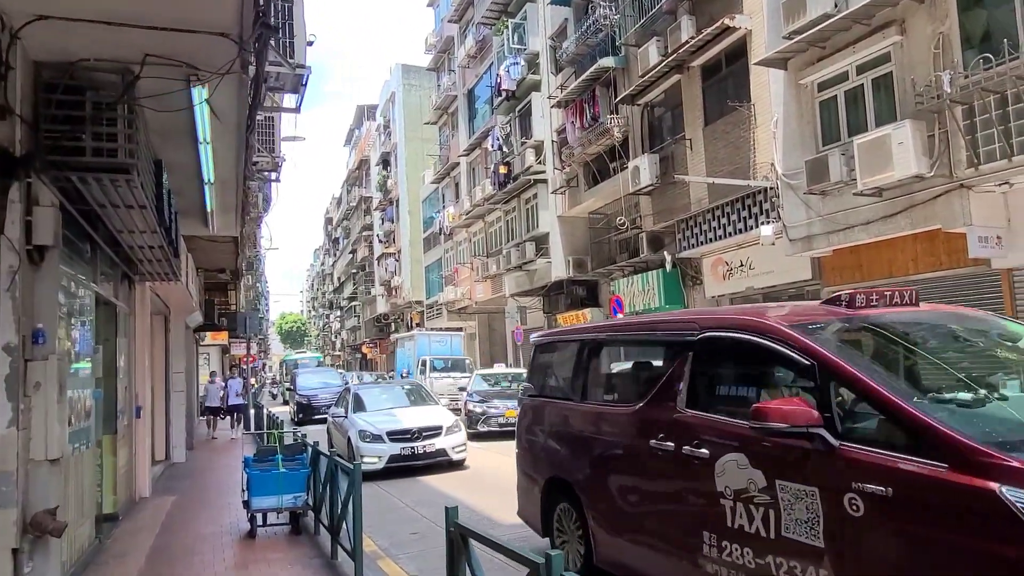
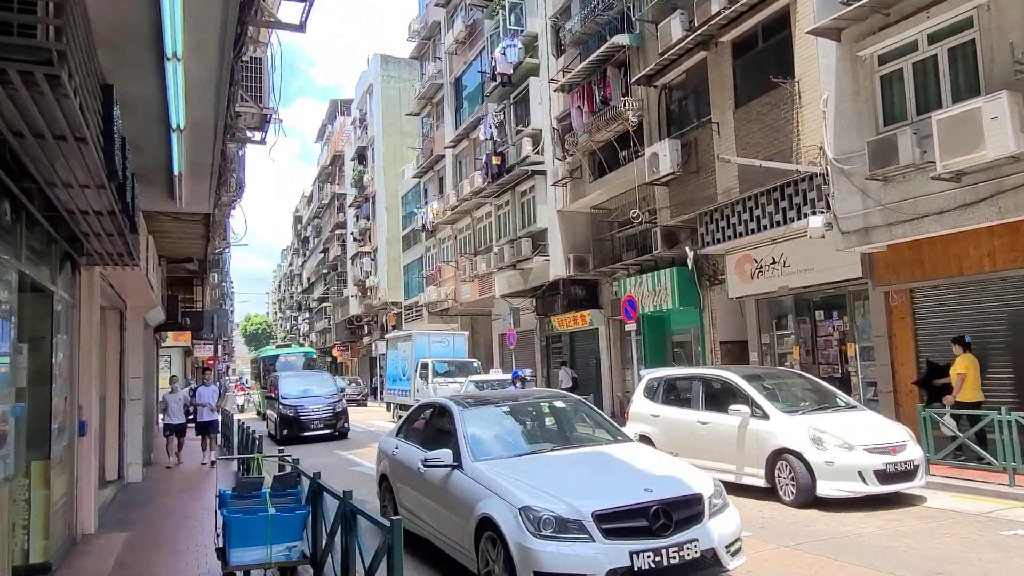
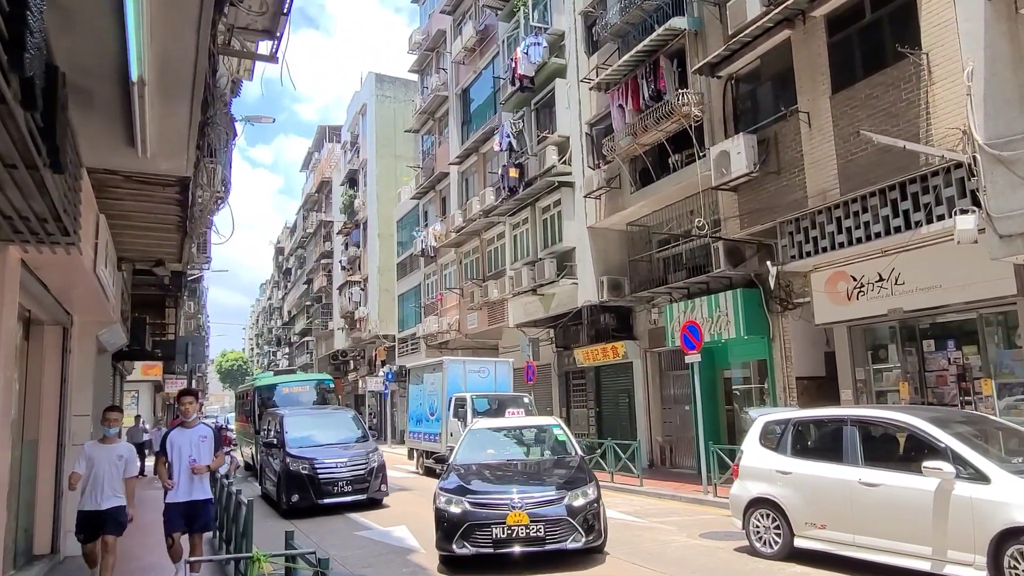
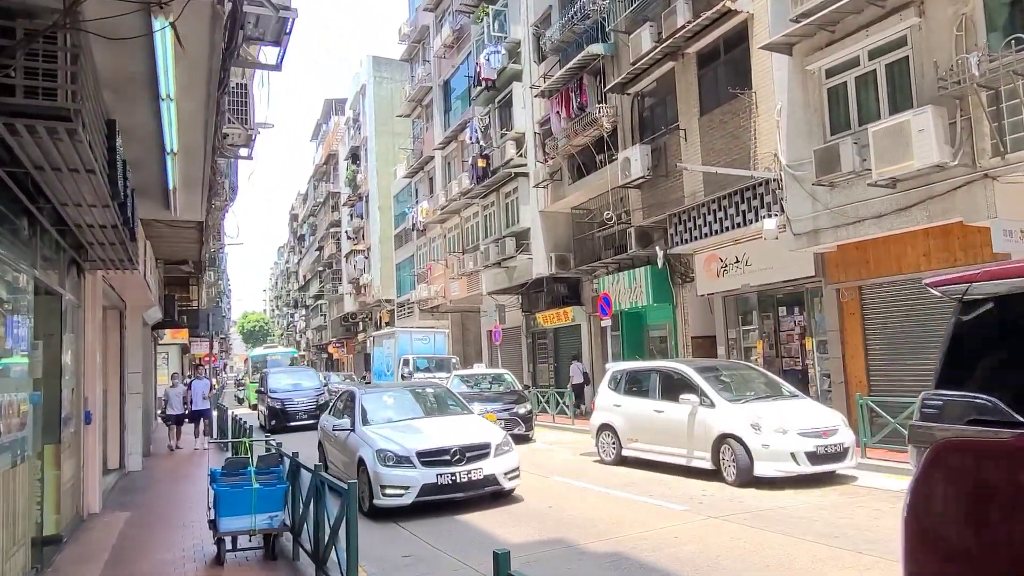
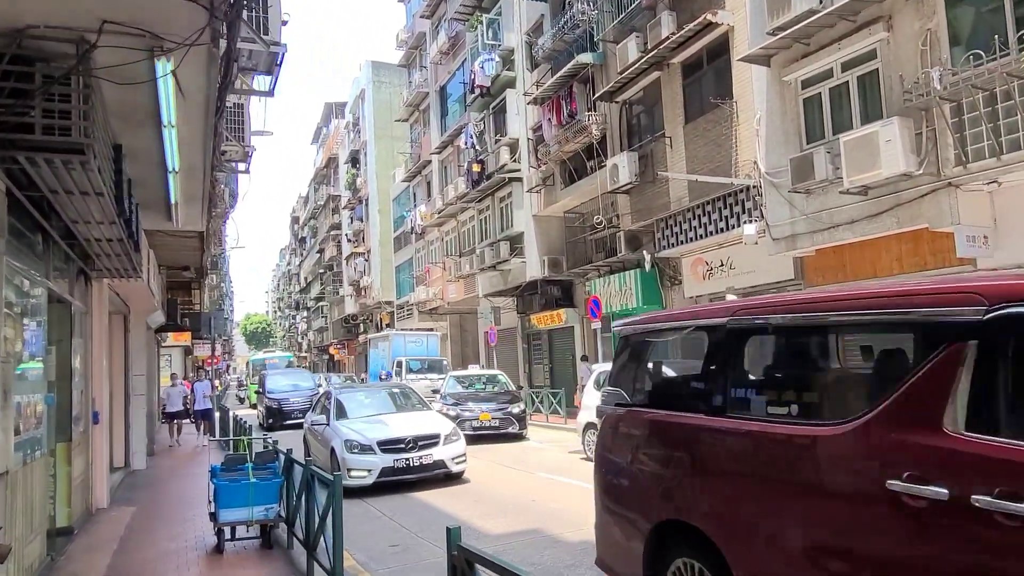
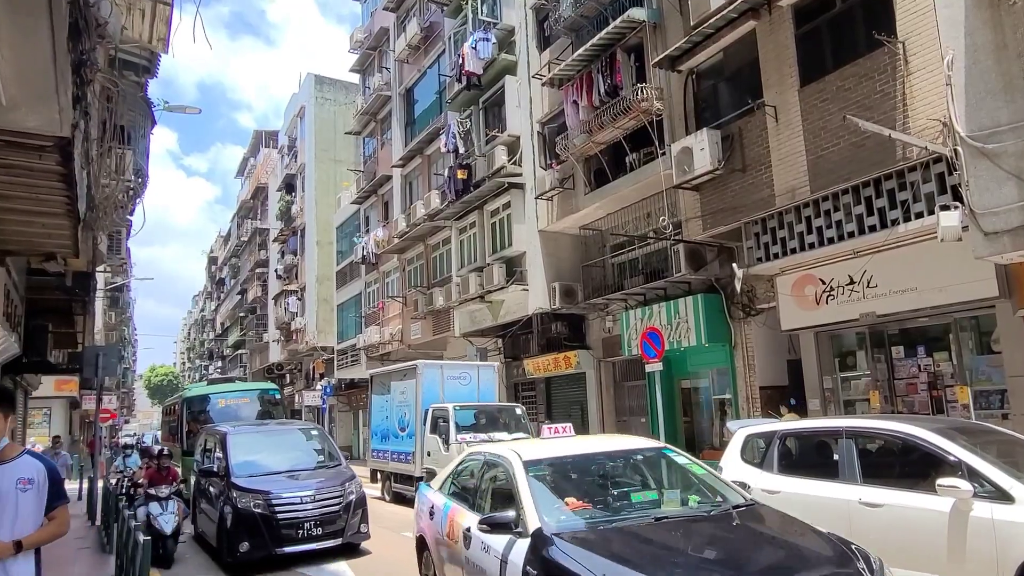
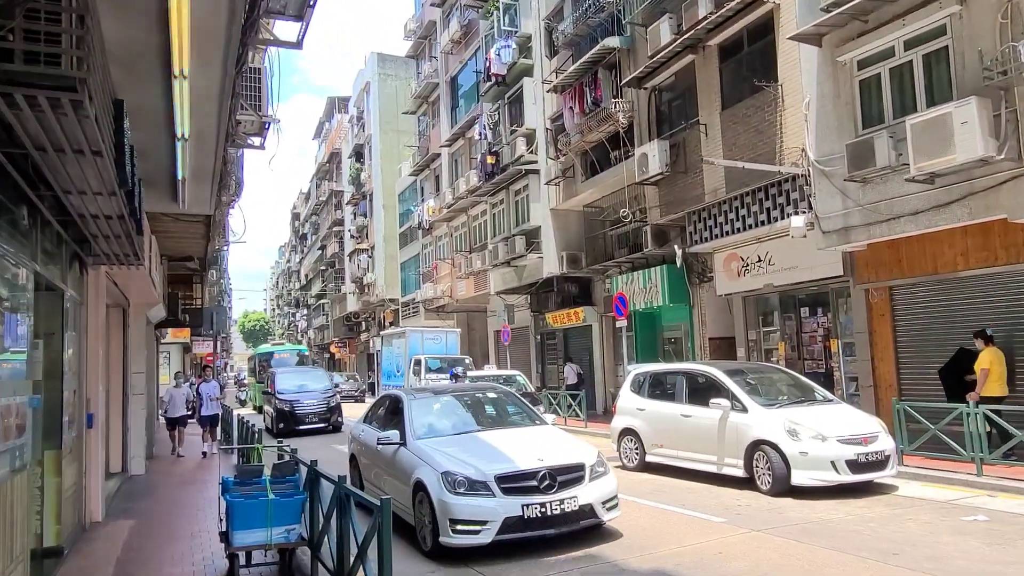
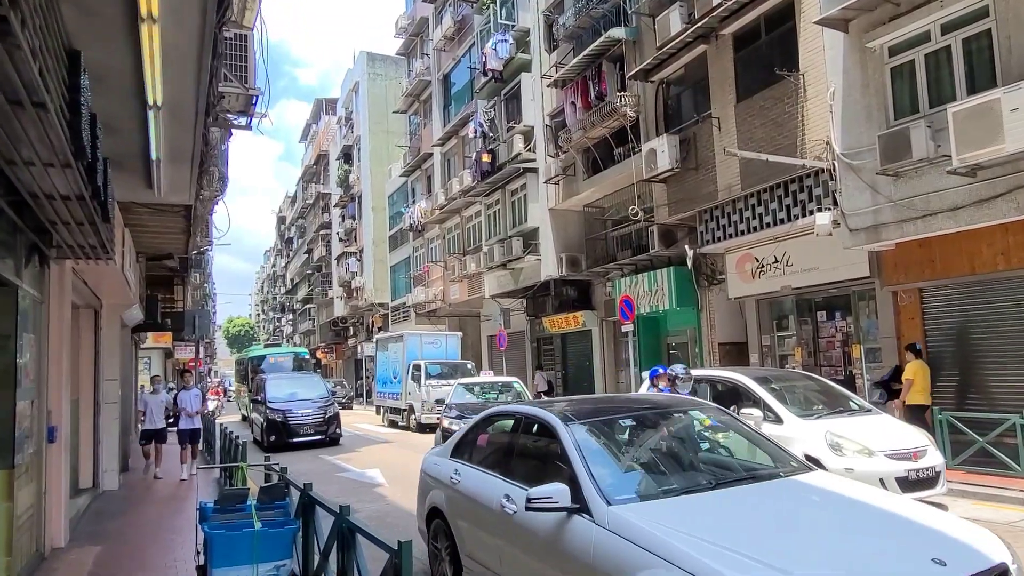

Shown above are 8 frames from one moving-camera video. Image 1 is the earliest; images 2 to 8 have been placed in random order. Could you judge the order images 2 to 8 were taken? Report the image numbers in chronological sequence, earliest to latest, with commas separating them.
5, 4, 7, 2, 8, 3, 6
